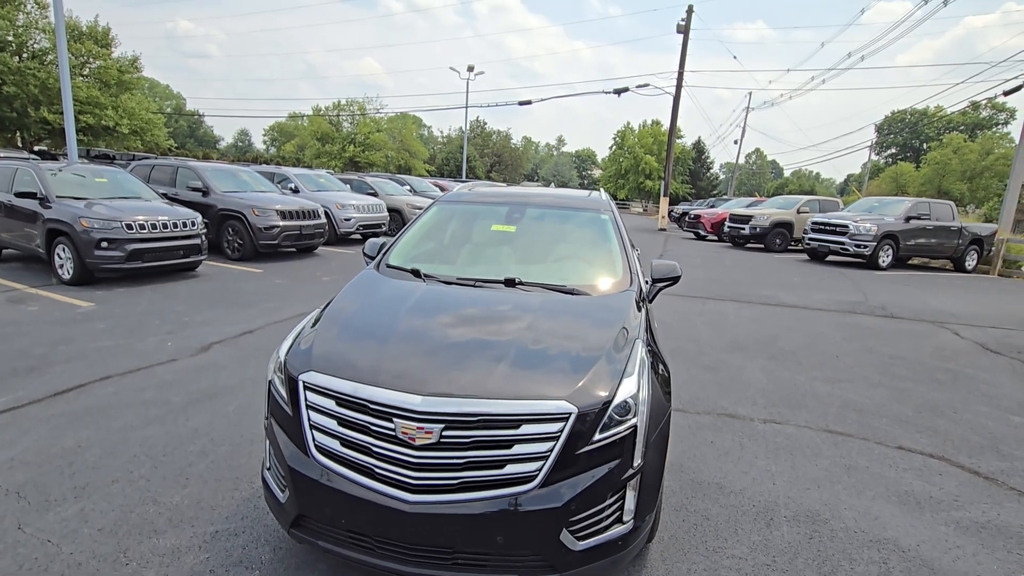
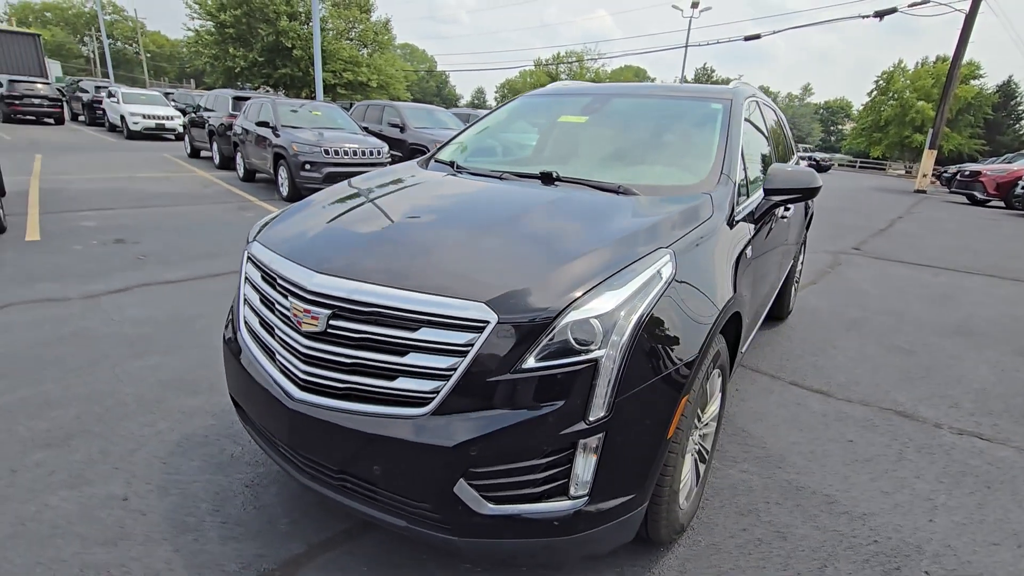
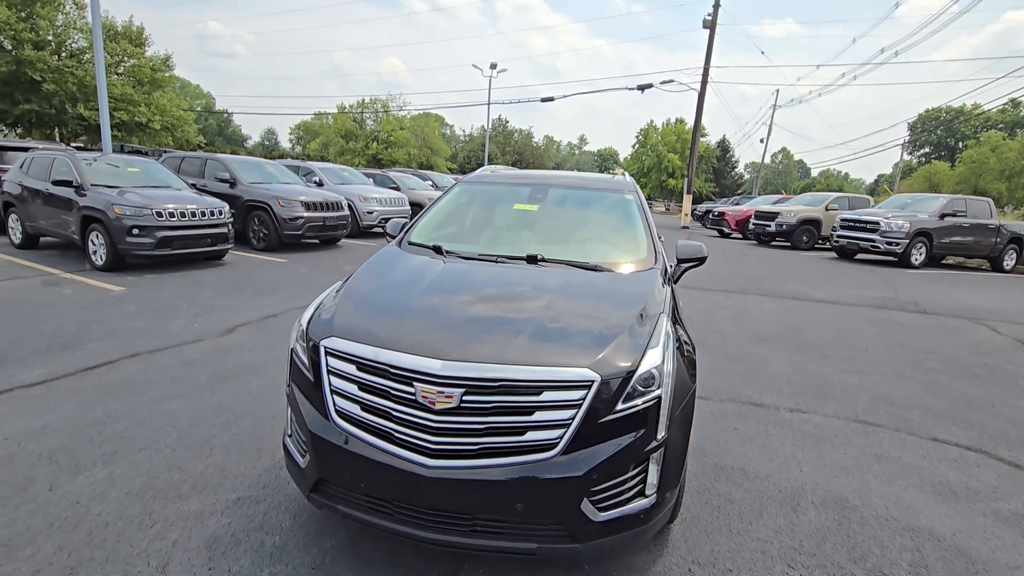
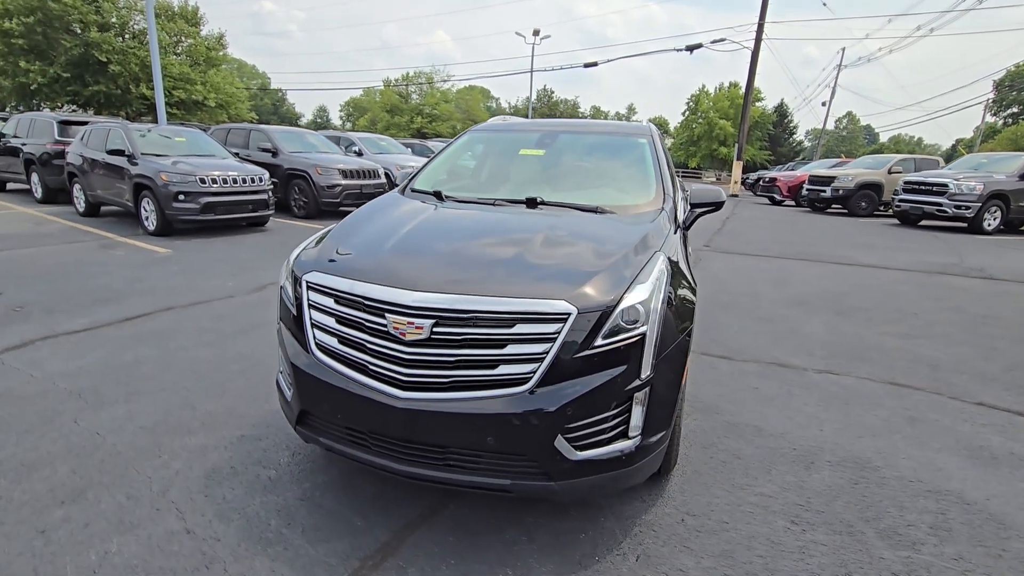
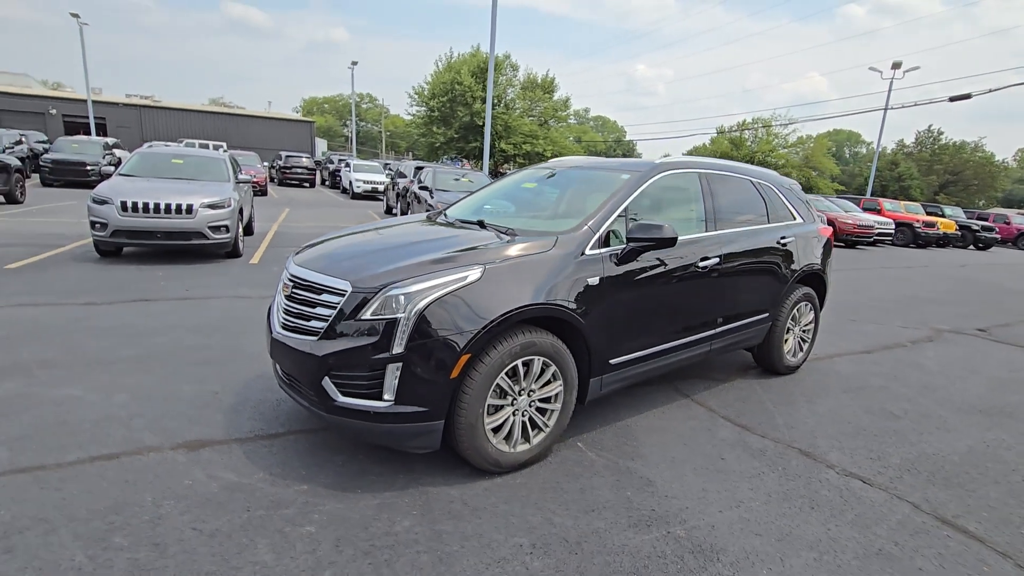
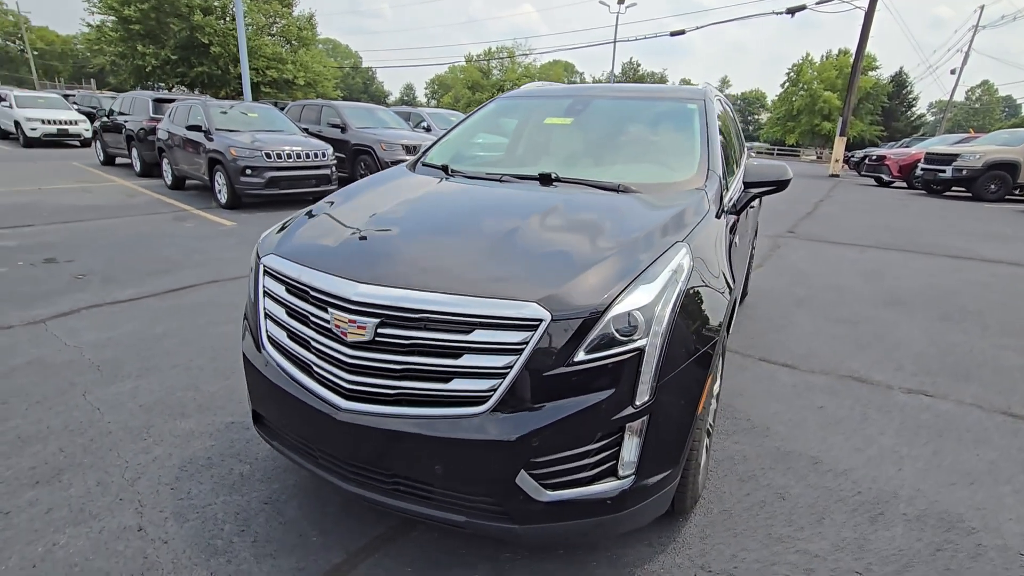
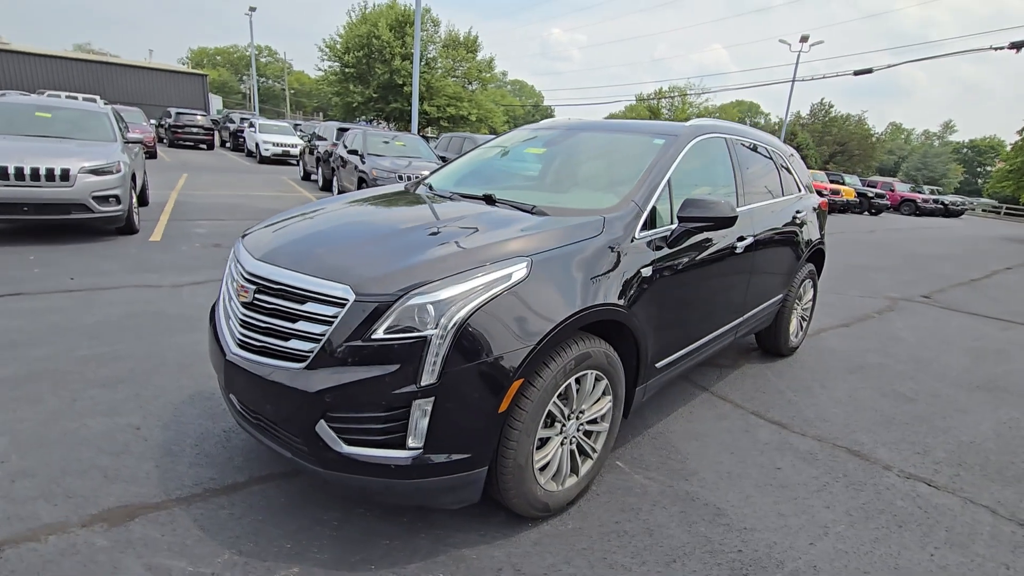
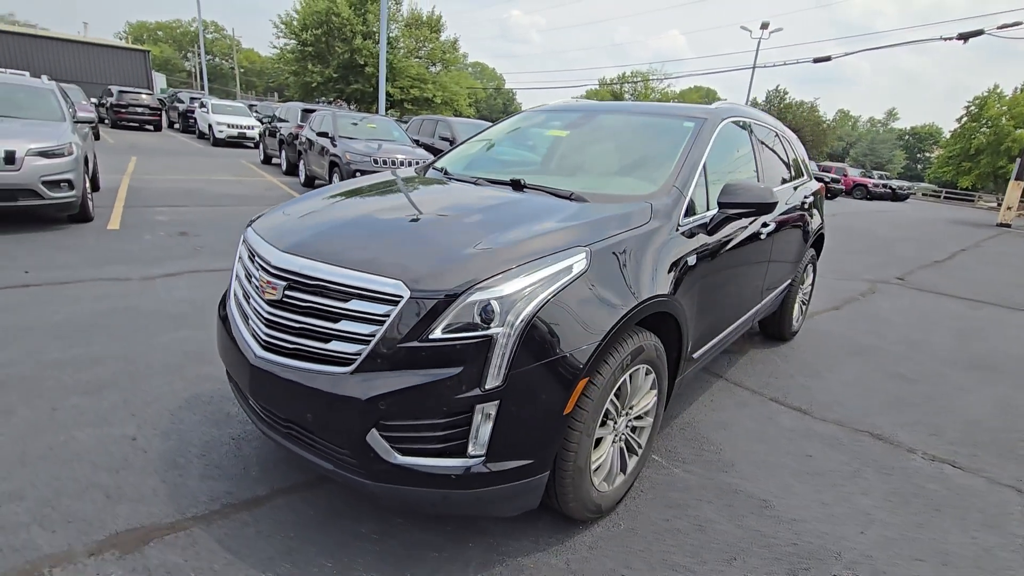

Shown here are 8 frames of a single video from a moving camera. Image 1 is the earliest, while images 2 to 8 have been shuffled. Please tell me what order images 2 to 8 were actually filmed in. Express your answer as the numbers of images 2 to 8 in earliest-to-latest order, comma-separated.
3, 4, 6, 2, 8, 7, 5
